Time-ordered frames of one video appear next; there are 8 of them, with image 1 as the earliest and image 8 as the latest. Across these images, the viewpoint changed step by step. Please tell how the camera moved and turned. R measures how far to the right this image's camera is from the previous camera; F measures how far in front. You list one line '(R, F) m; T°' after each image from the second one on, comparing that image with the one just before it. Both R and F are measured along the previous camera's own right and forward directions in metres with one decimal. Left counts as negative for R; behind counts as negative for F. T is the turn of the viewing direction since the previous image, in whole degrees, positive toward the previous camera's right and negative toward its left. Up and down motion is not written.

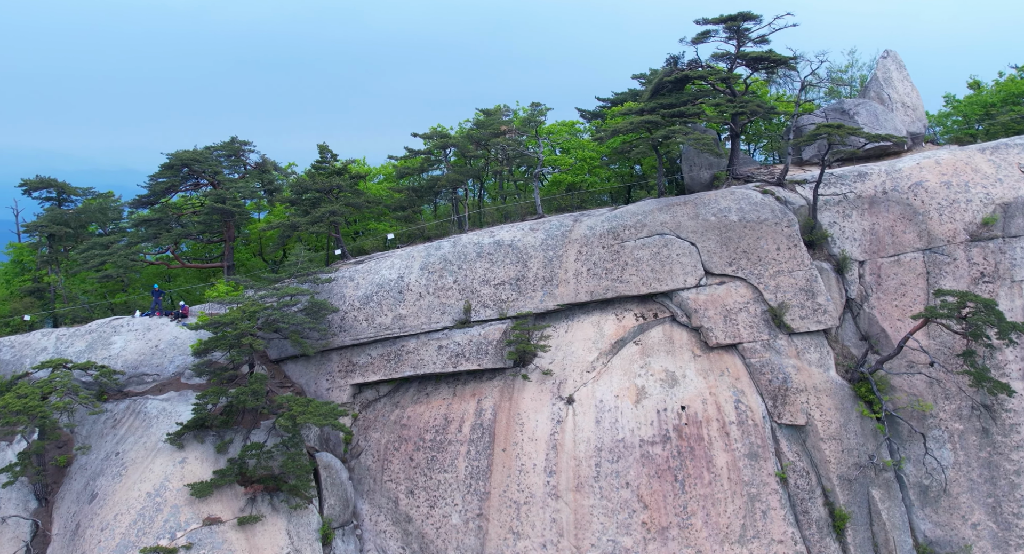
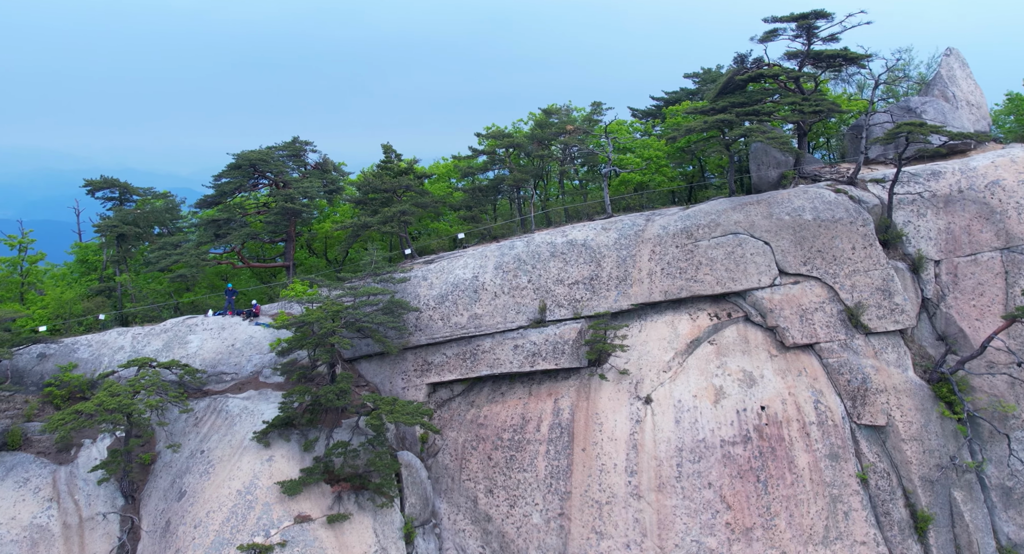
(-2.5, 0.0) m; -1°
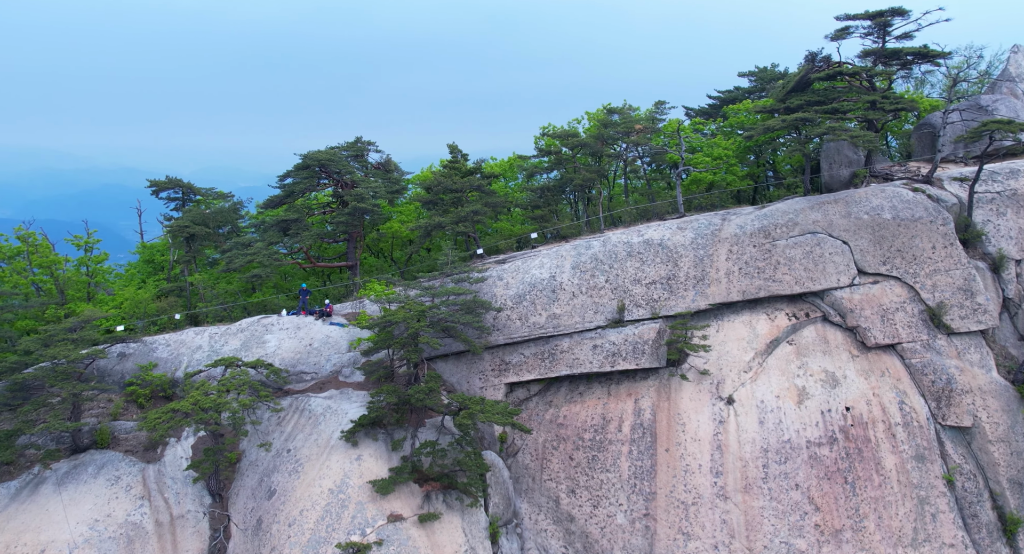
(-2.6, 0.0) m; -1°
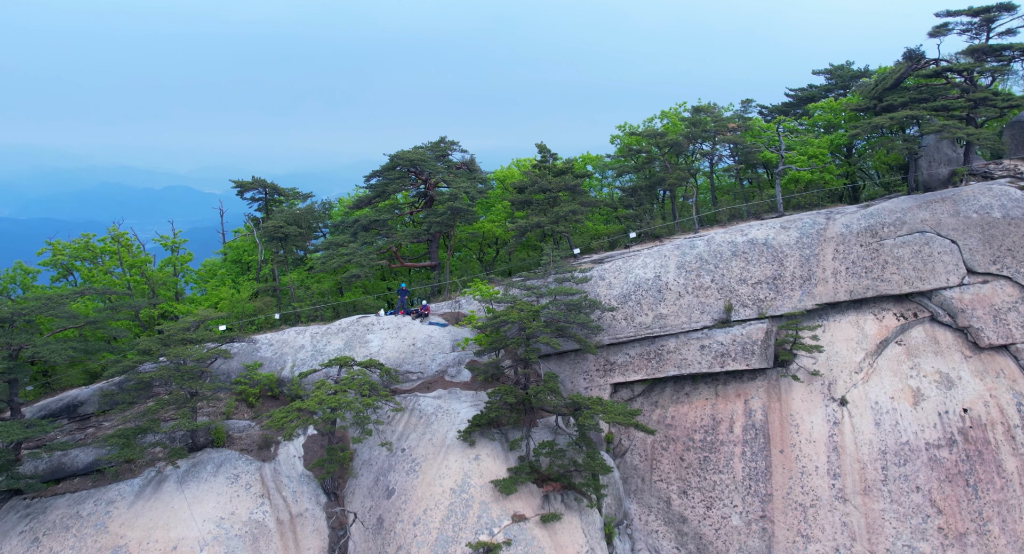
(-3.5, 0.0) m; -1°
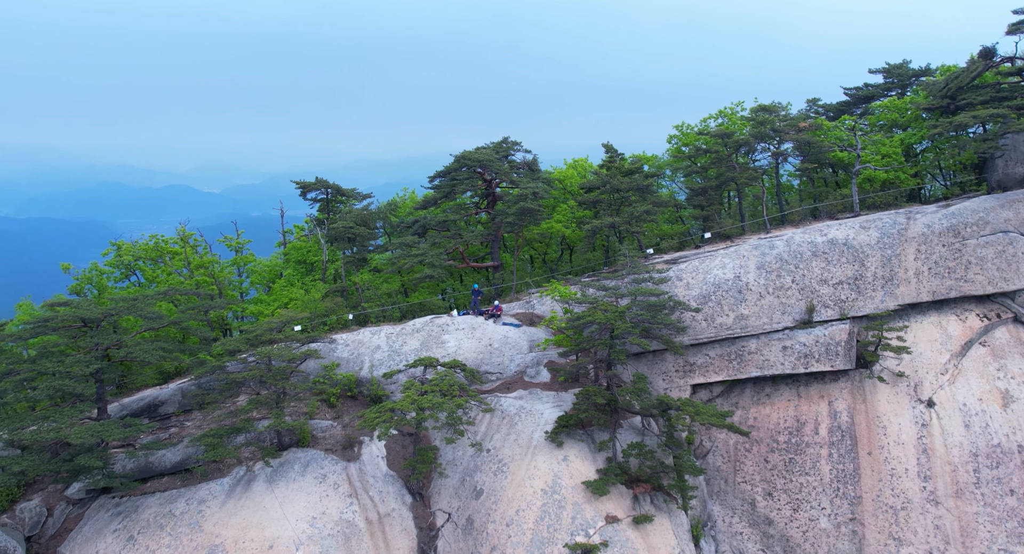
(-2.7, 0.0) m; -1°
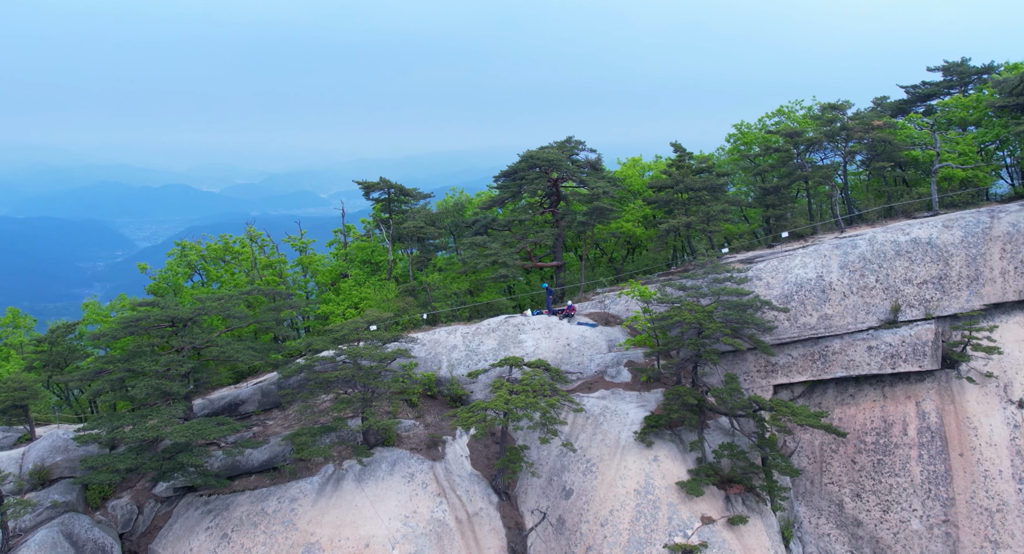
(-2.7, 0.0) m; -1°
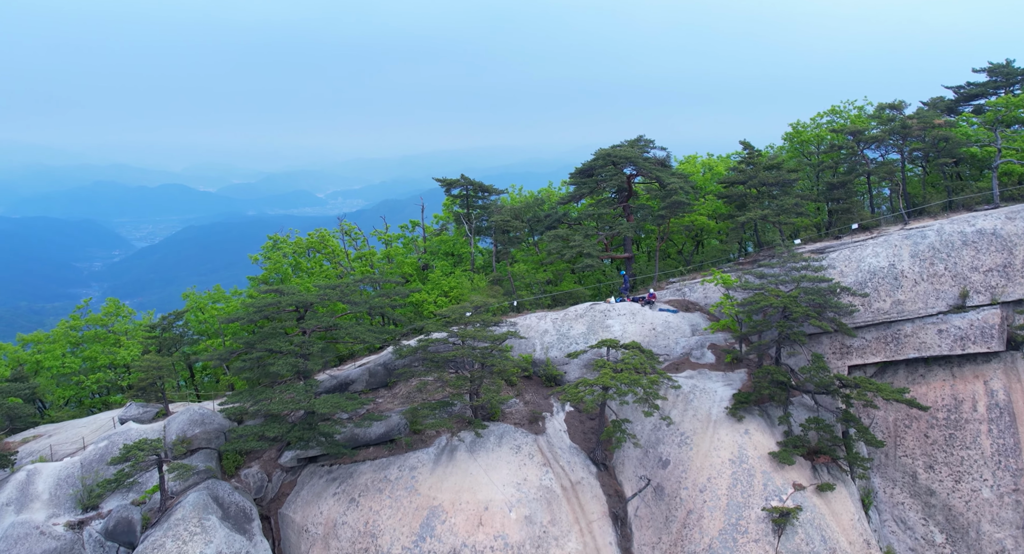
(-3.5, -2.4) m; -1°
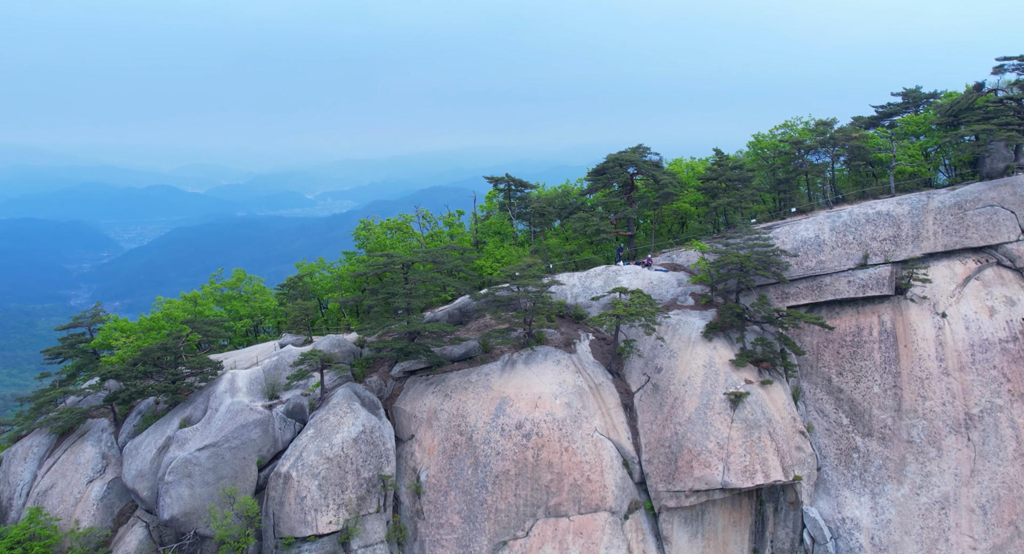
(-2.9, -13.3) m; +1°
